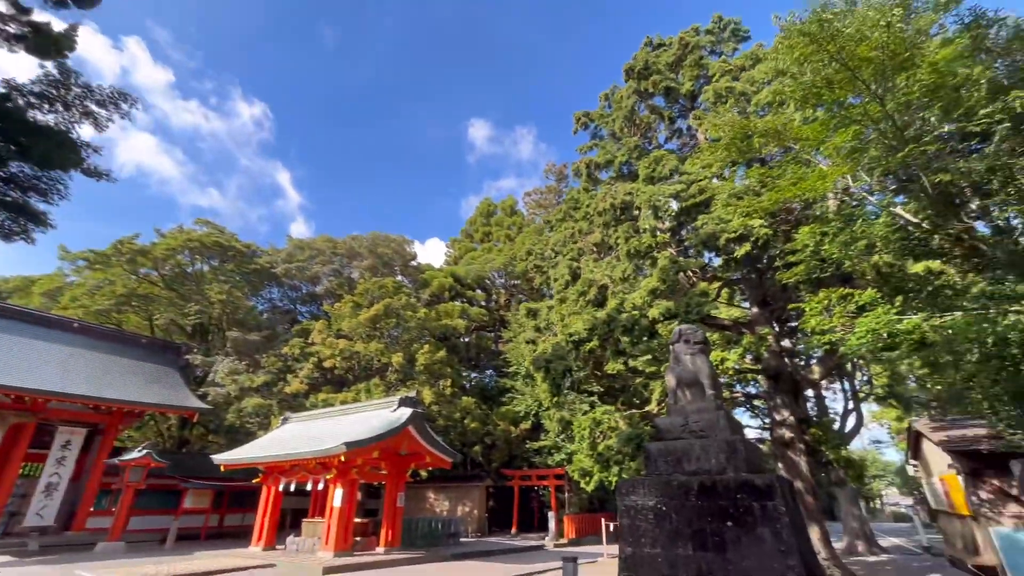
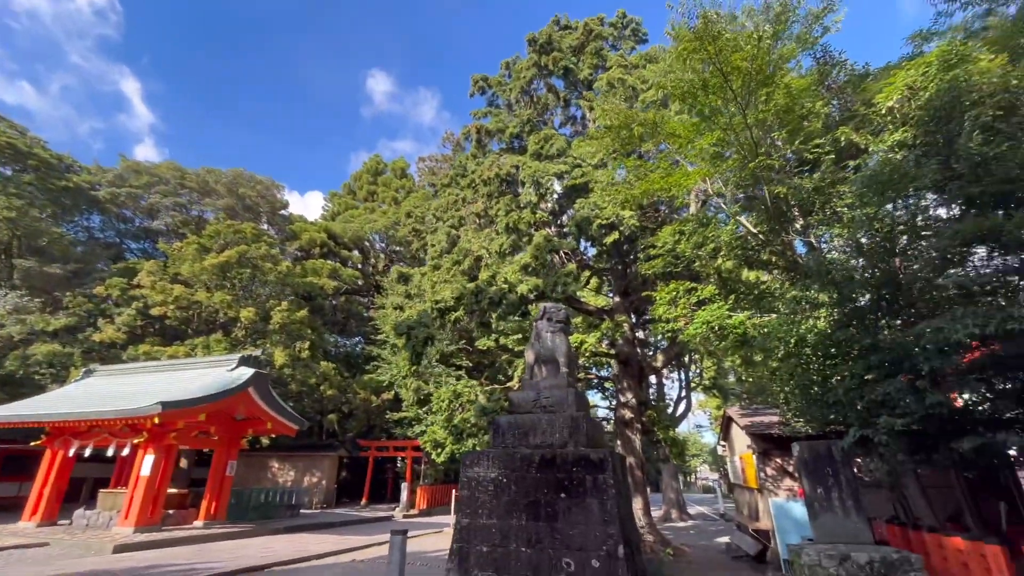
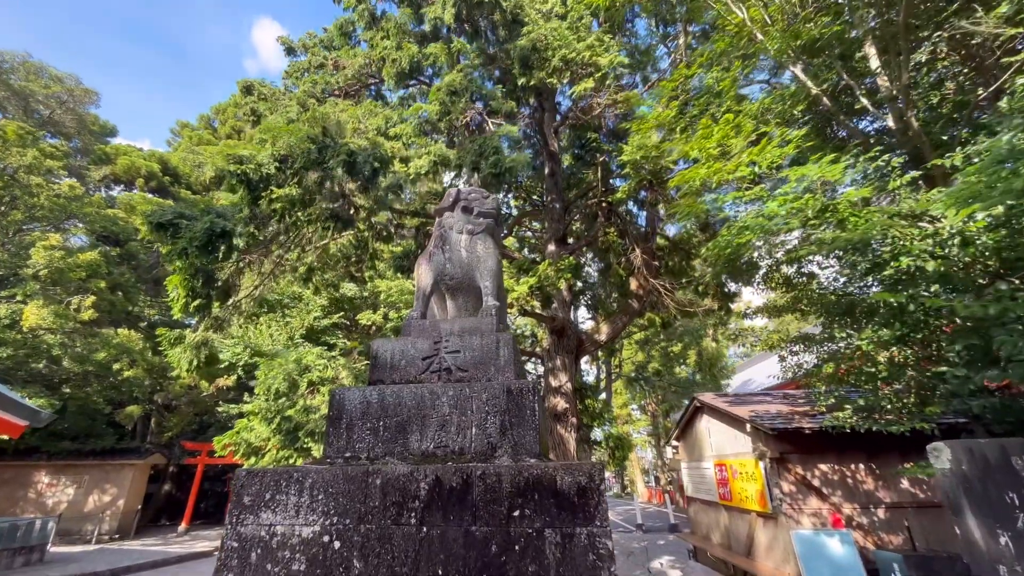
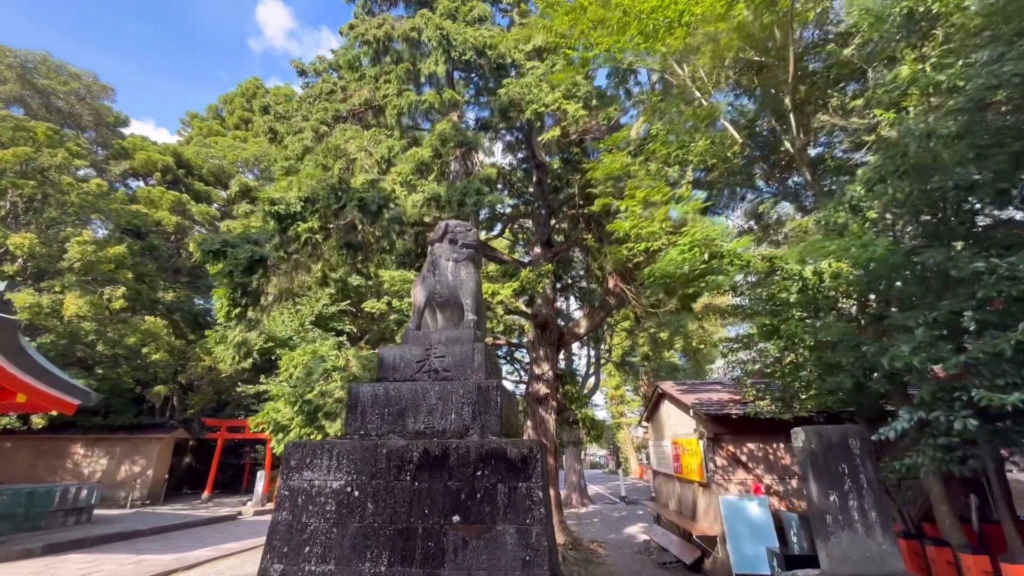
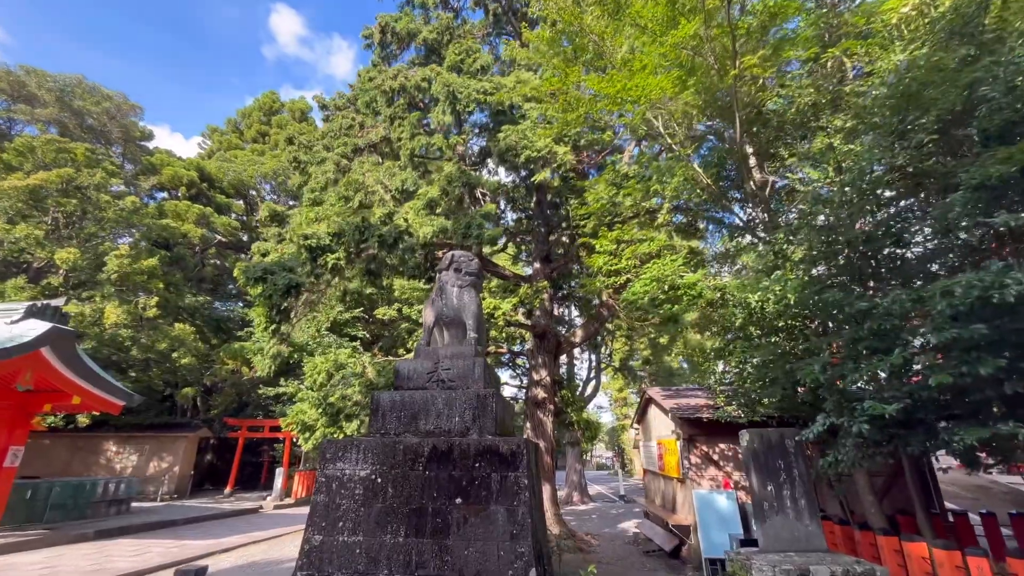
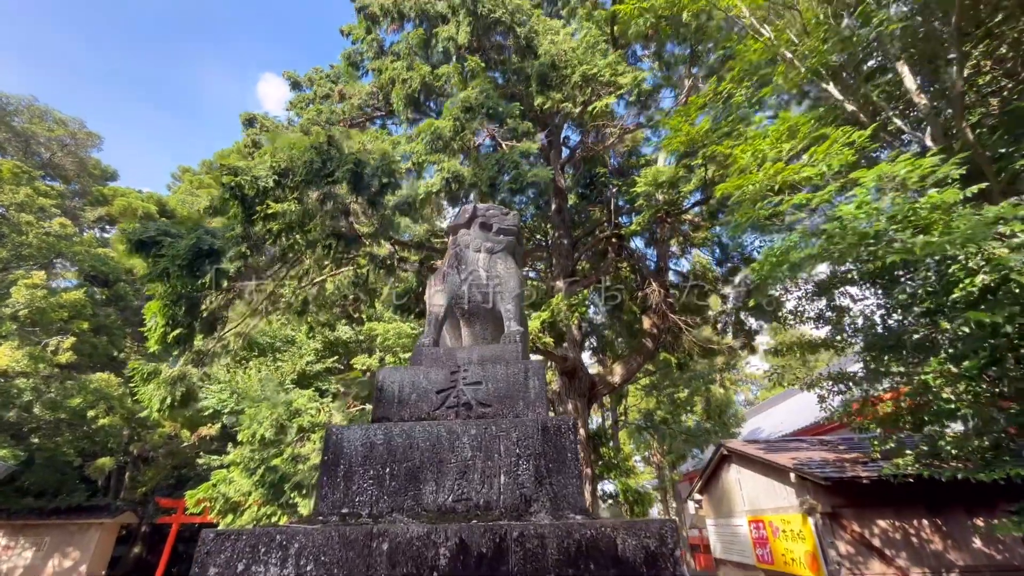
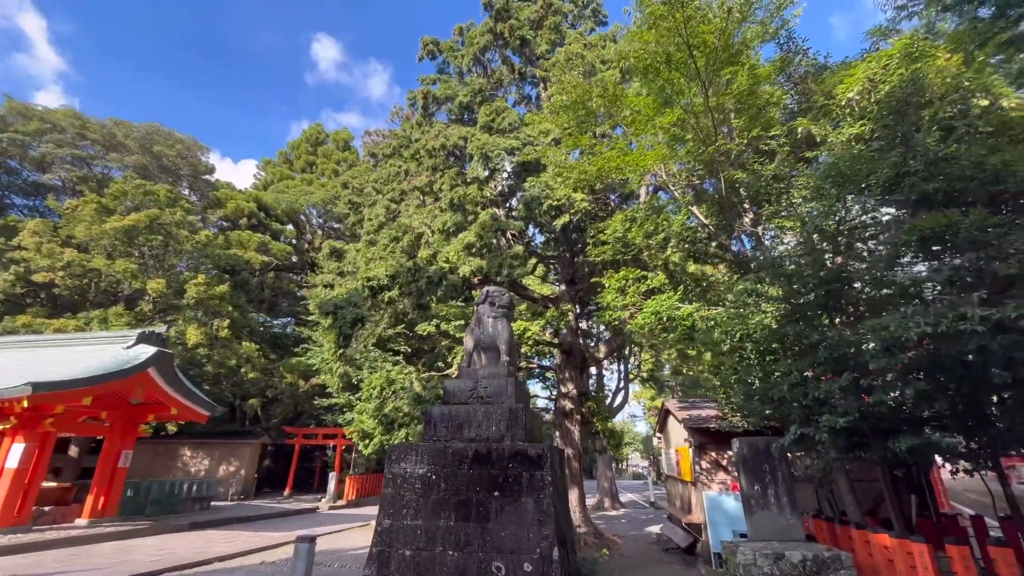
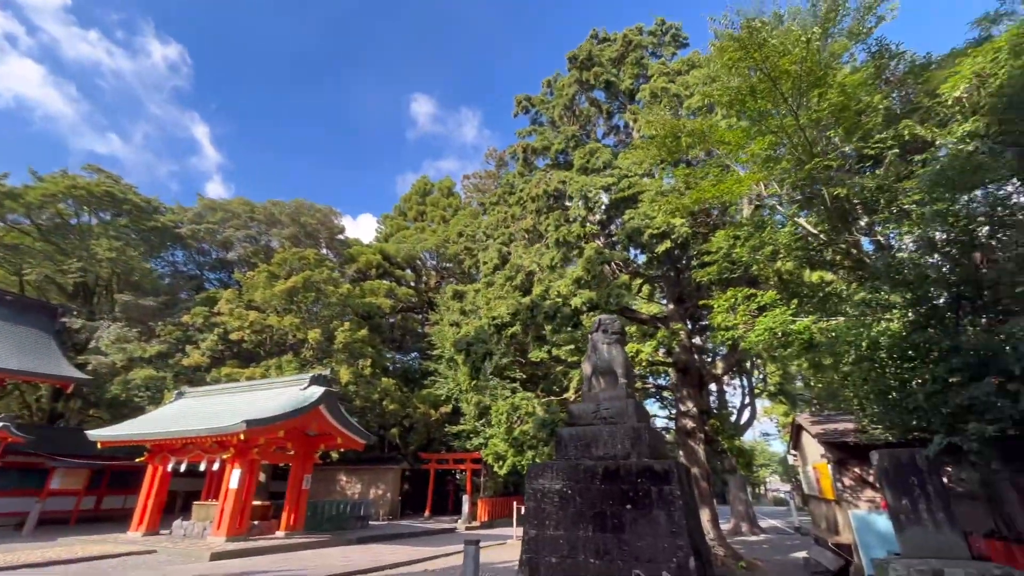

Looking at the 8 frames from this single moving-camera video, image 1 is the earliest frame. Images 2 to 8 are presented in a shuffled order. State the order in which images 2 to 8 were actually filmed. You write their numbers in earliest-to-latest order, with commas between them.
8, 2, 7, 5, 4, 3, 6
